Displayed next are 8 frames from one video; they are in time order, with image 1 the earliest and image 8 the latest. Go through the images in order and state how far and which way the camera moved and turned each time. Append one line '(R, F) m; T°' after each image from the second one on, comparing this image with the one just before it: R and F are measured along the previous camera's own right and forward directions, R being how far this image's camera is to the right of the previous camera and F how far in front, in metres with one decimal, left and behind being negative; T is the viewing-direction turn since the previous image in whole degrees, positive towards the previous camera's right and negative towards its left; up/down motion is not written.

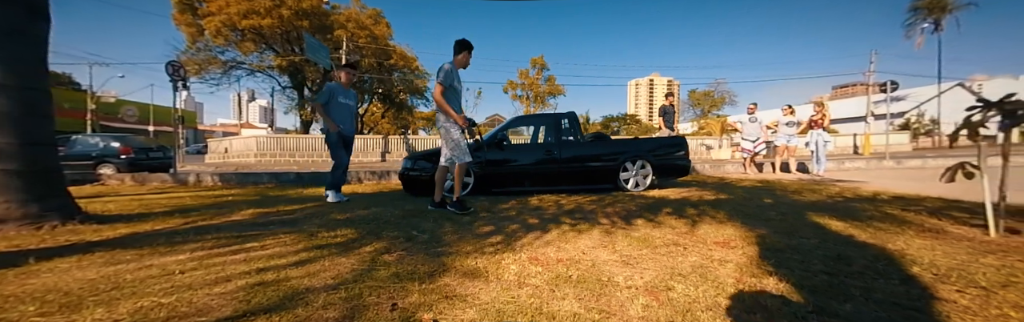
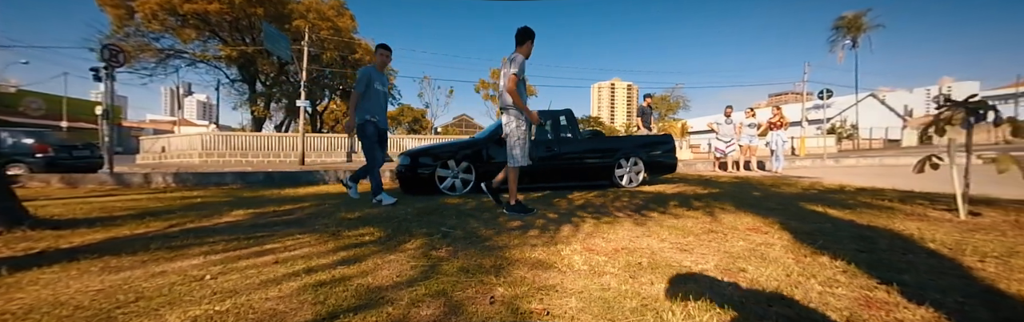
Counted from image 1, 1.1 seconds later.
(-0.6, +0.1) m; +7°
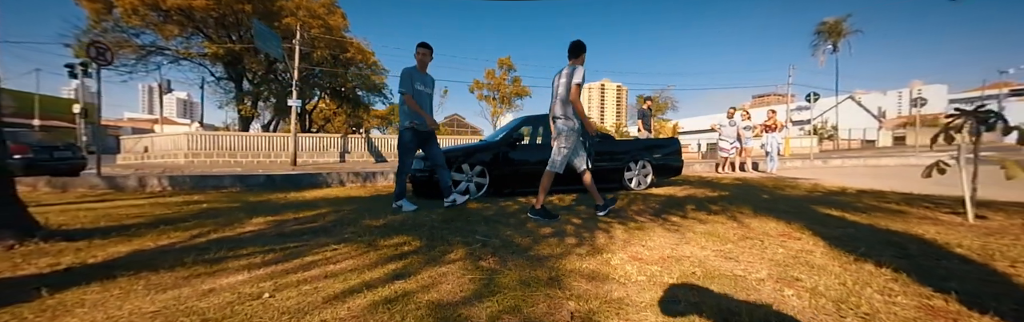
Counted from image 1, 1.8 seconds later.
(-0.4, 0.0) m; +2°
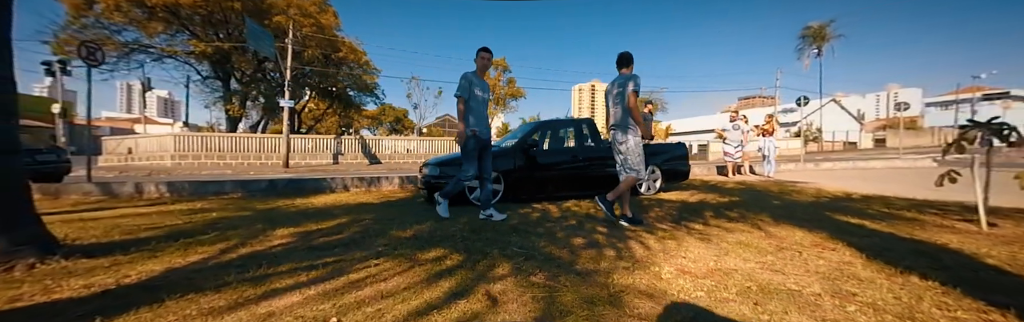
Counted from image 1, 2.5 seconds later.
(-0.4, 0.0) m; +2°
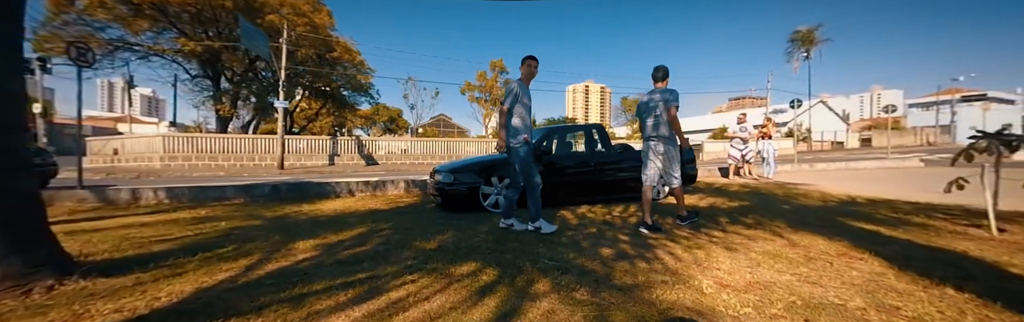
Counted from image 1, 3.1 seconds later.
(-0.3, 0.0) m; +1°
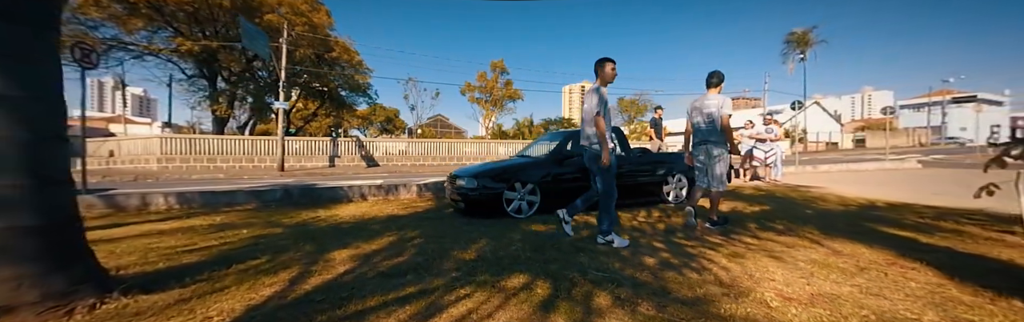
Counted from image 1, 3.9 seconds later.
(-0.4, +0.1) m; +1°
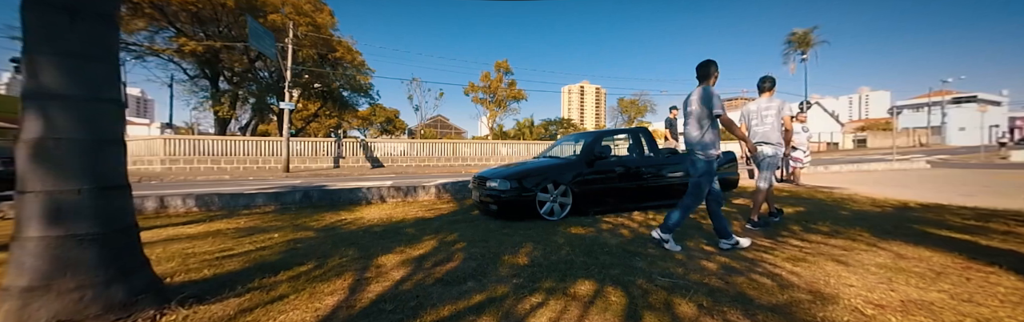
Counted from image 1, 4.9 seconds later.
(-0.5, +0.1) m; 0°
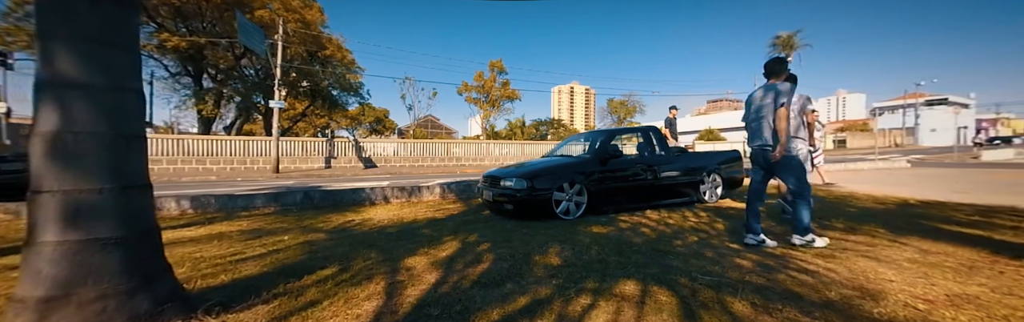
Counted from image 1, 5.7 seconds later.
(-0.4, +0.1) m; +2°
